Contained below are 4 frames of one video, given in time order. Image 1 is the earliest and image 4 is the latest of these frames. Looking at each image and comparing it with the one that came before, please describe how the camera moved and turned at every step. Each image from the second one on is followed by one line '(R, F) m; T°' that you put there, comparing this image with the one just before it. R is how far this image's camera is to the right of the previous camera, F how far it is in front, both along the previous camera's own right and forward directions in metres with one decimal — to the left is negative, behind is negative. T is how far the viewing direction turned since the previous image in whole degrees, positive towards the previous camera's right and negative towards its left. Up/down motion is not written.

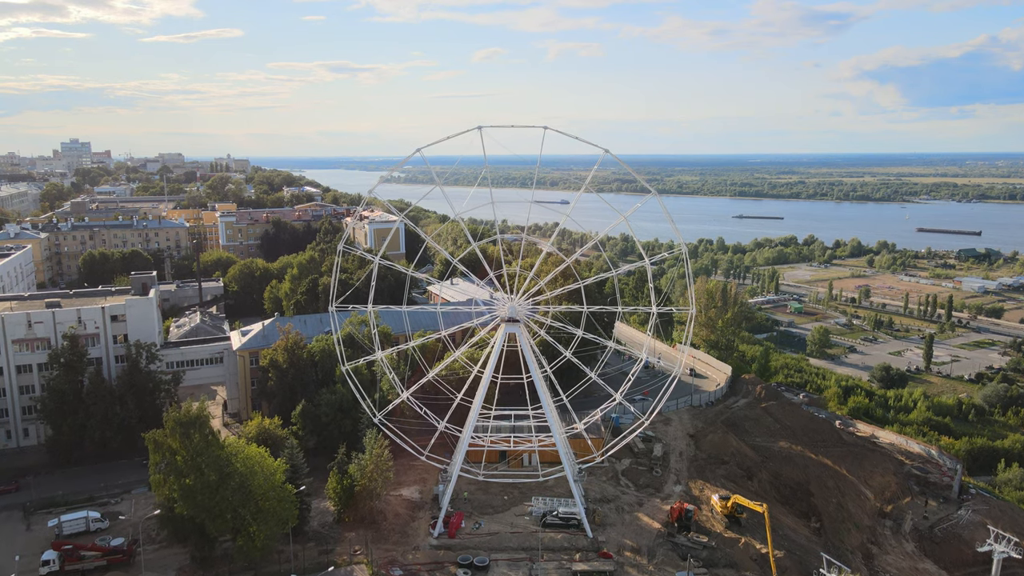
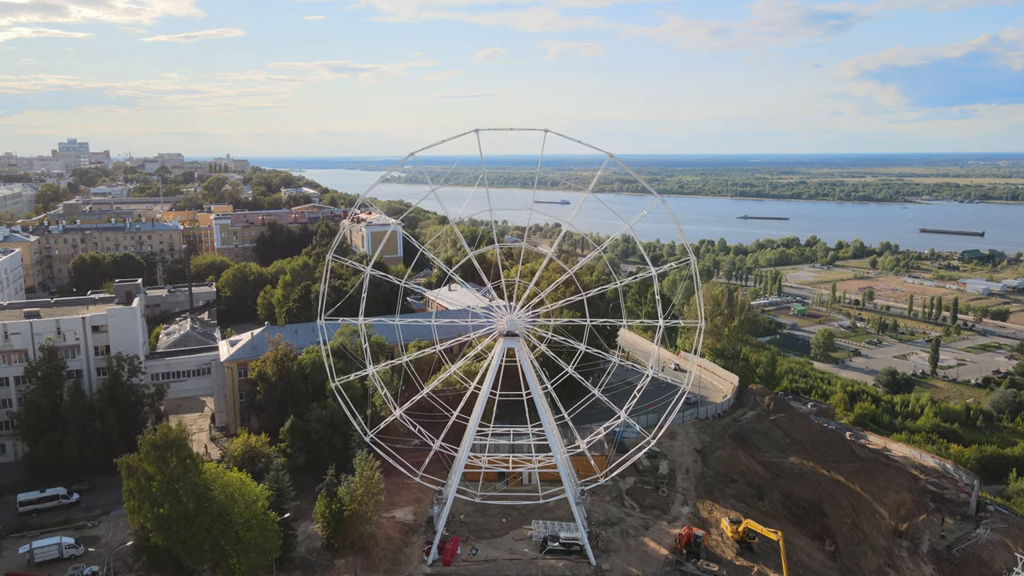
(+0.1, +1.3) m; 0°
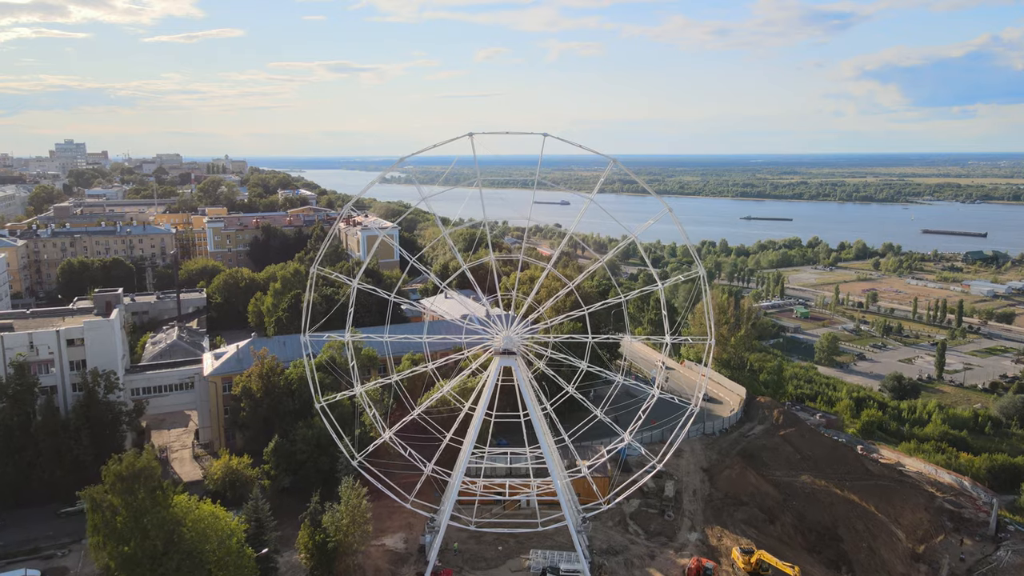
(+0.1, +1.4) m; 0°
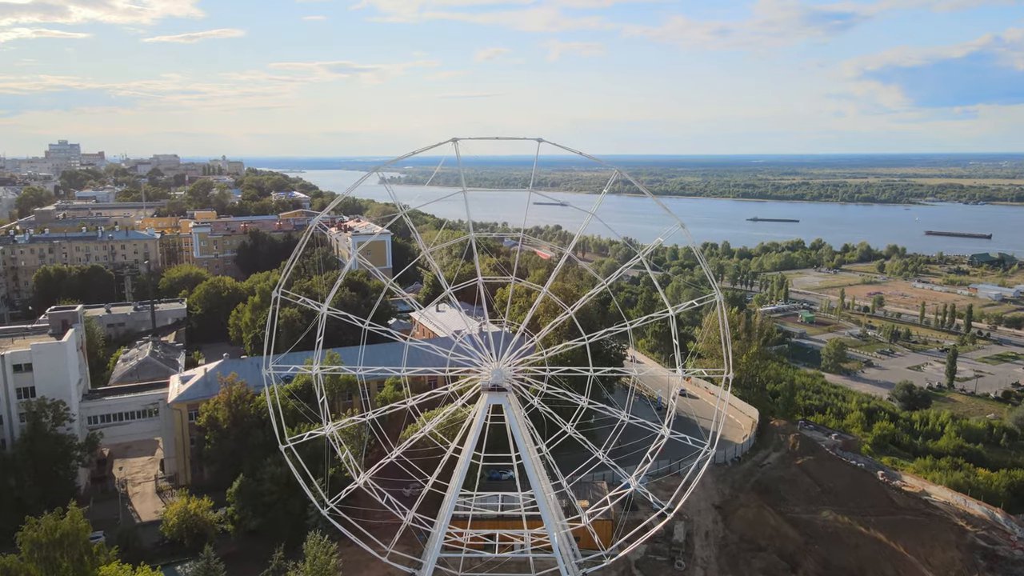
(+0.3, +2.5) m; 0°
